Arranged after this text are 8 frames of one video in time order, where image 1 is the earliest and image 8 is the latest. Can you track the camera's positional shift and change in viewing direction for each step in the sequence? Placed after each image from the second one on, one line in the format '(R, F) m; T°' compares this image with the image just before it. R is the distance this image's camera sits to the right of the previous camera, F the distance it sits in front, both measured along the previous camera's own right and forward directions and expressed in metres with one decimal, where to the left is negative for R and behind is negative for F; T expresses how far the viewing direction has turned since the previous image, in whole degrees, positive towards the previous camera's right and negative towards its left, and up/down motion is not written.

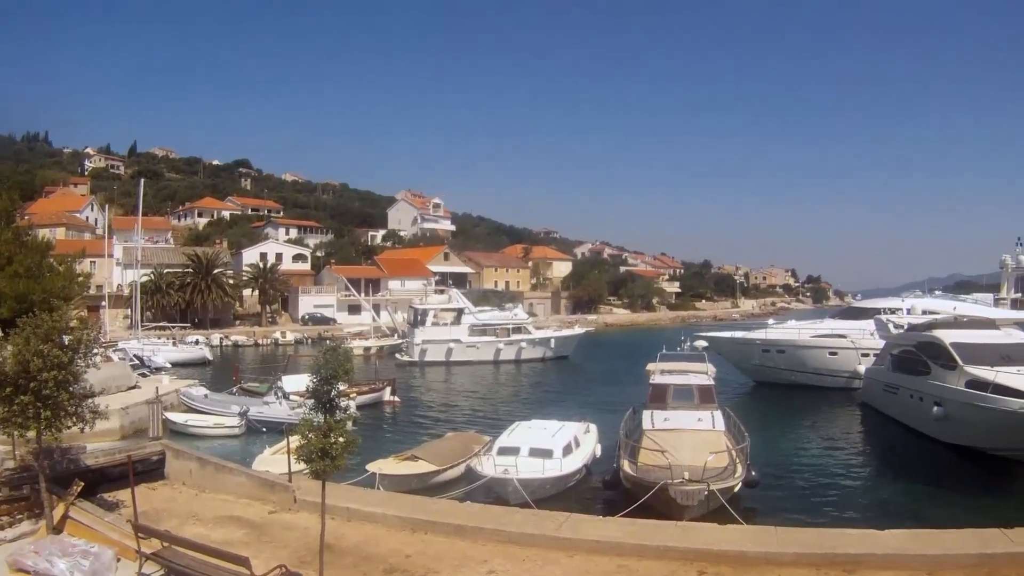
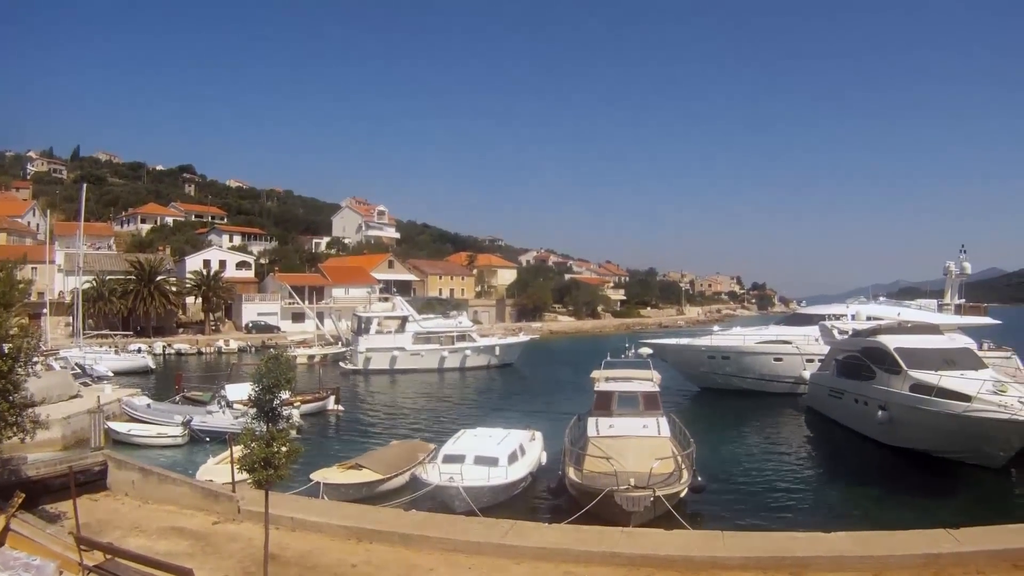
(+0.6, +0.1) m; +1°
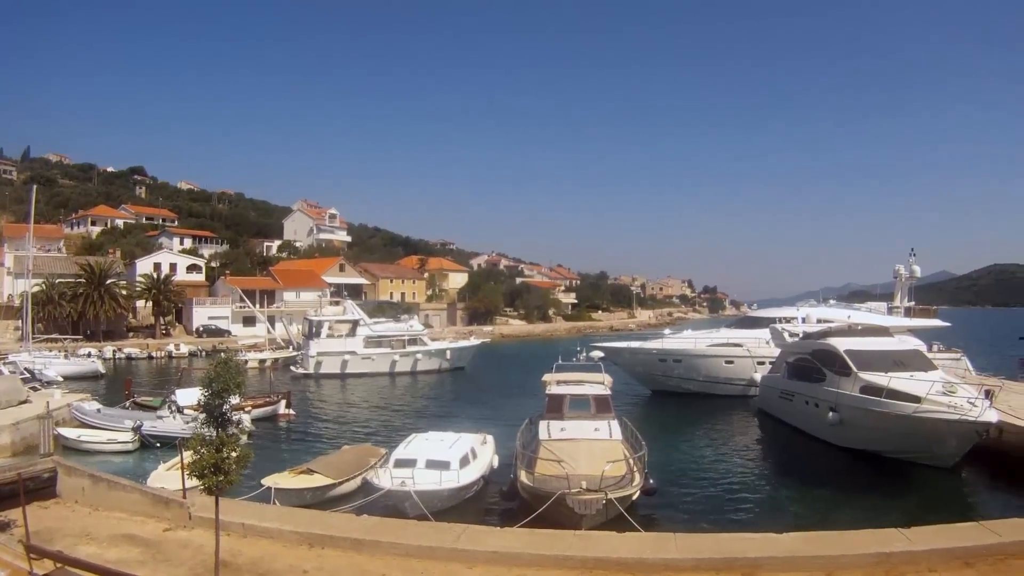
(+0.5, +0.1) m; +1°
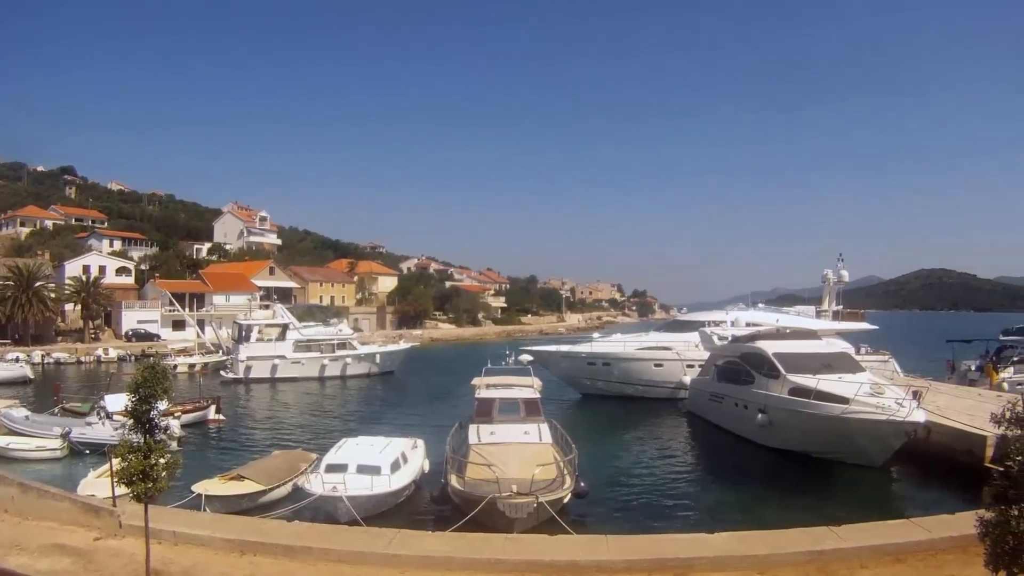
(+0.8, +0.1) m; +1°
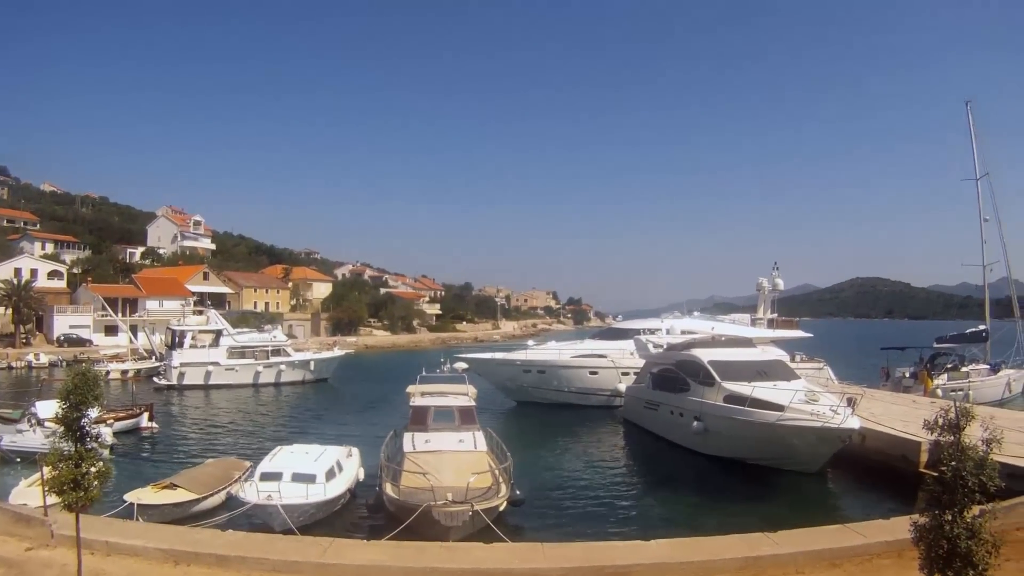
(+0.7, +0.1) m; +1°
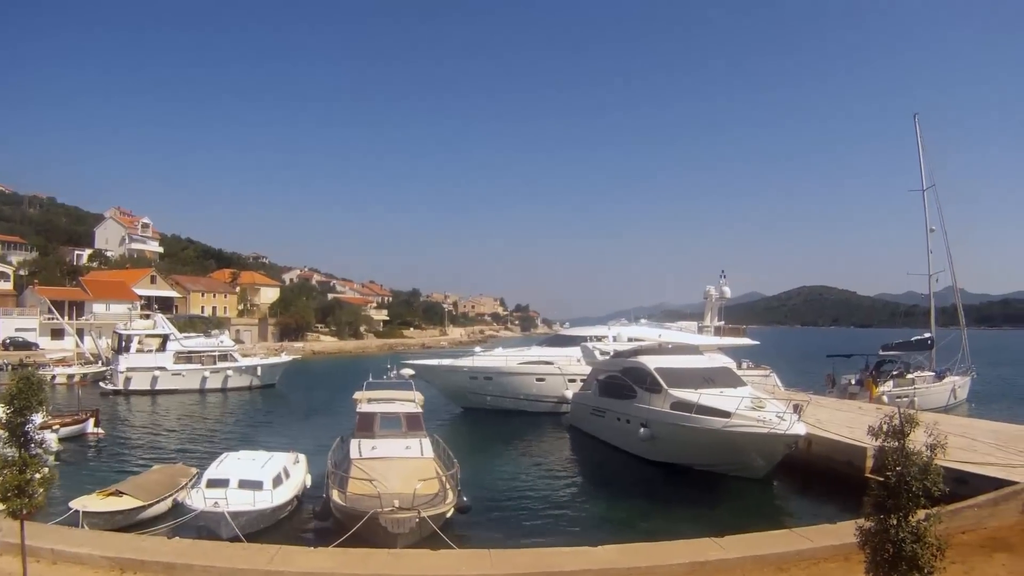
(+0.6, 0.0) m; +1°
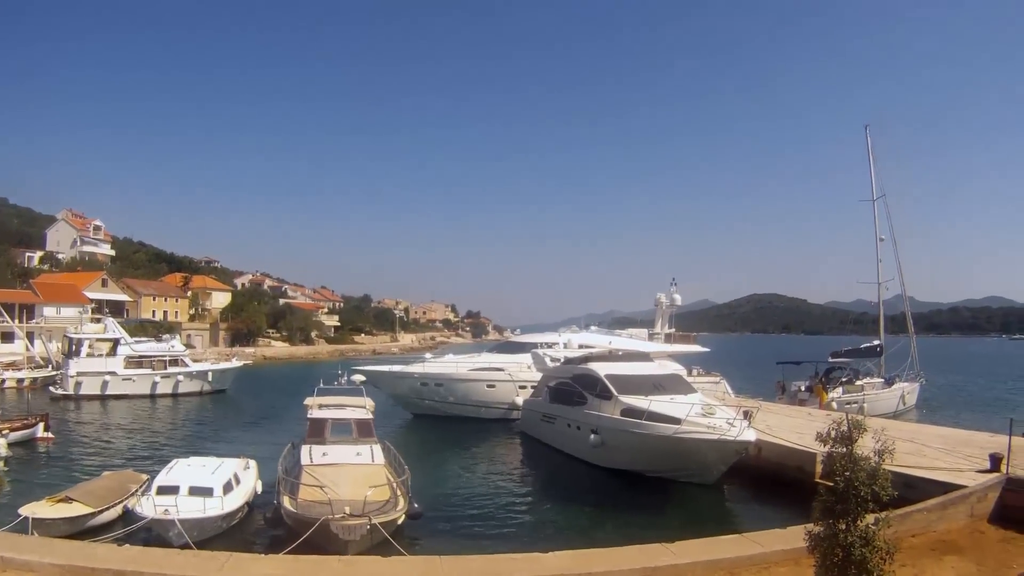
(+0.5, -0.1) m; +1°
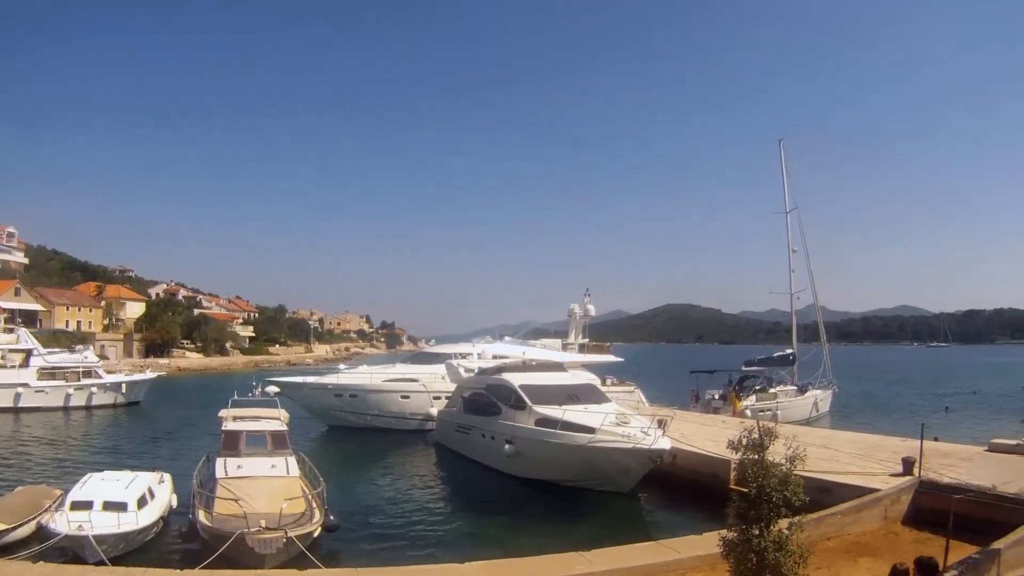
(+0.9, -0.1) m; +2°
